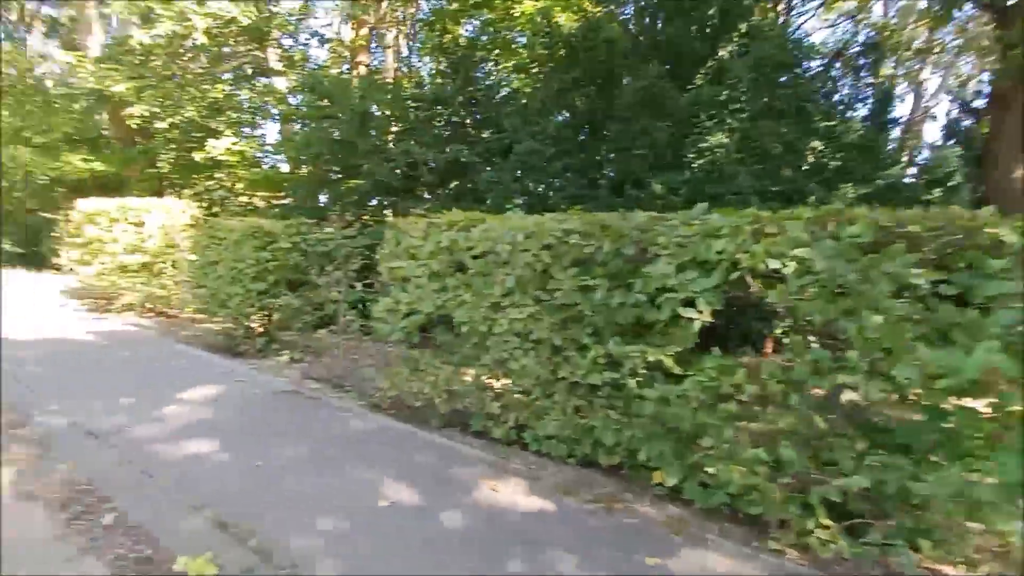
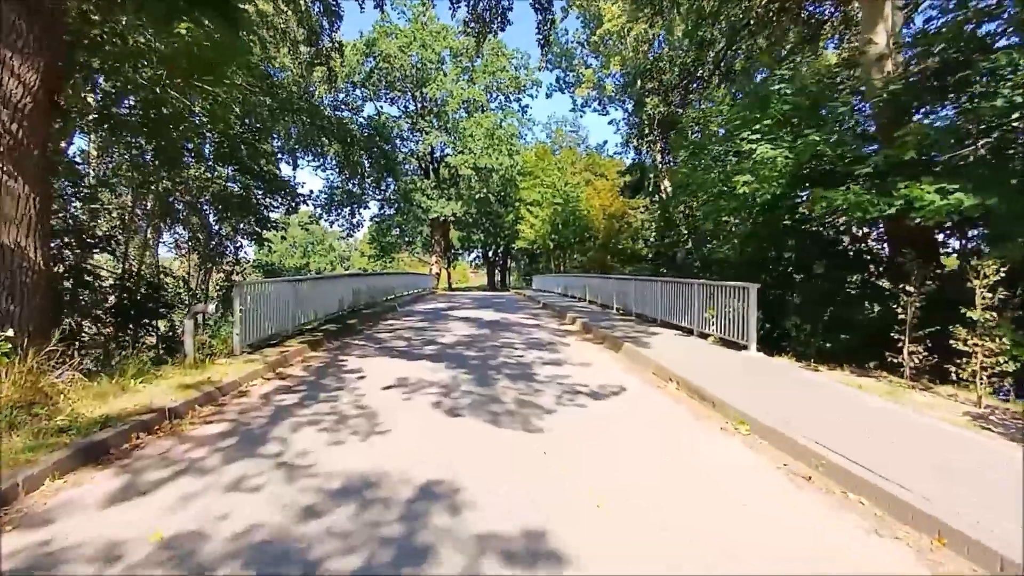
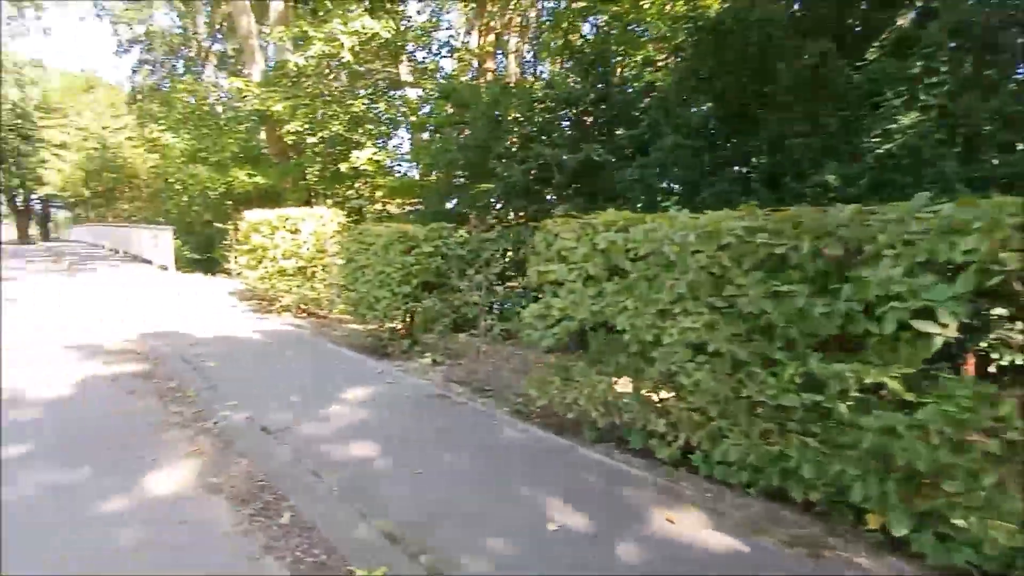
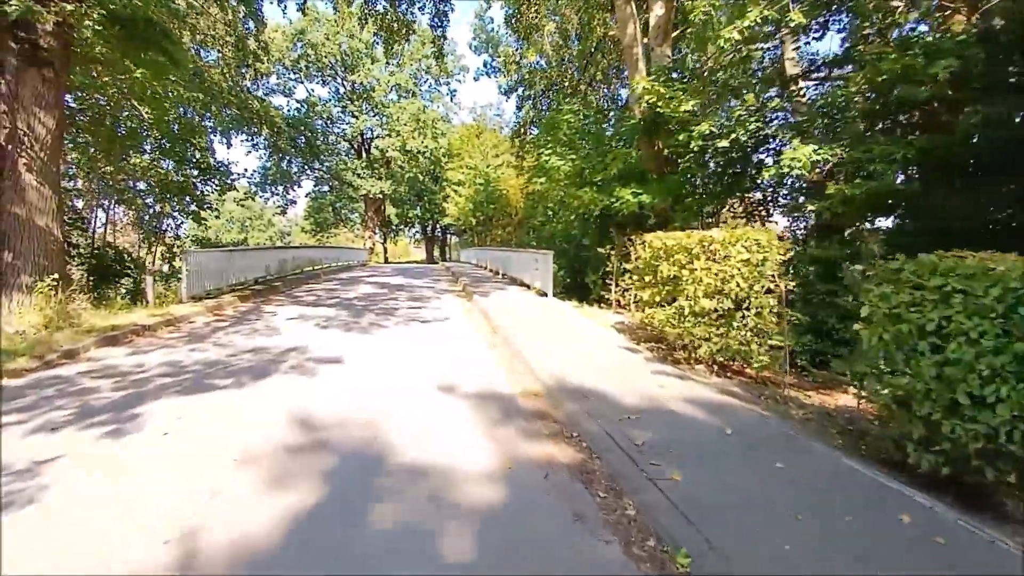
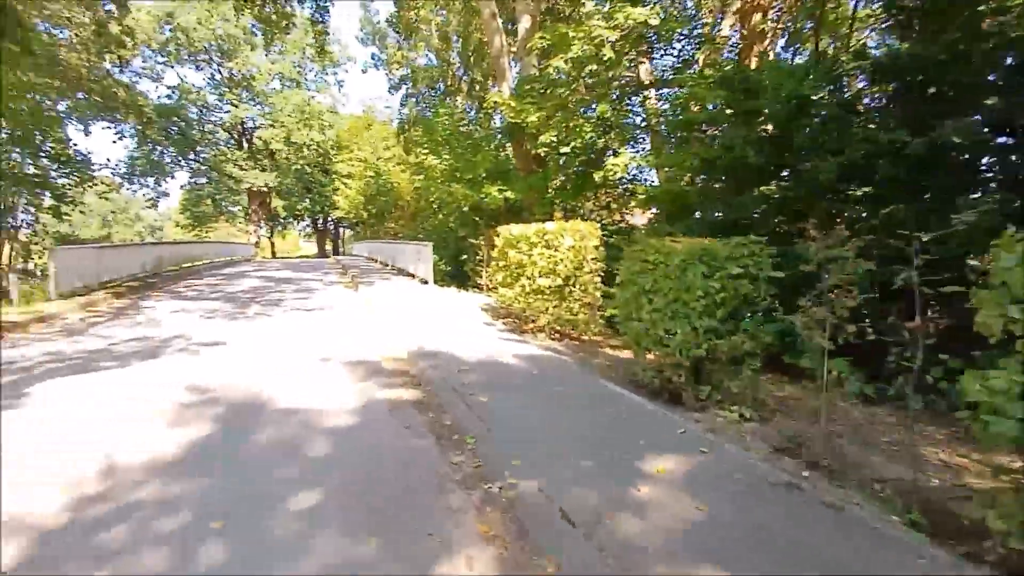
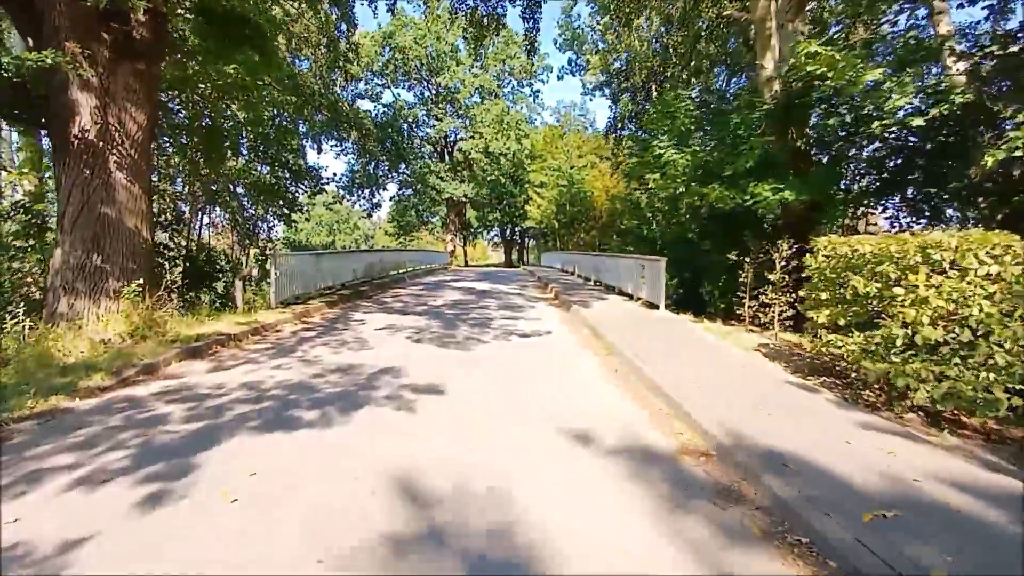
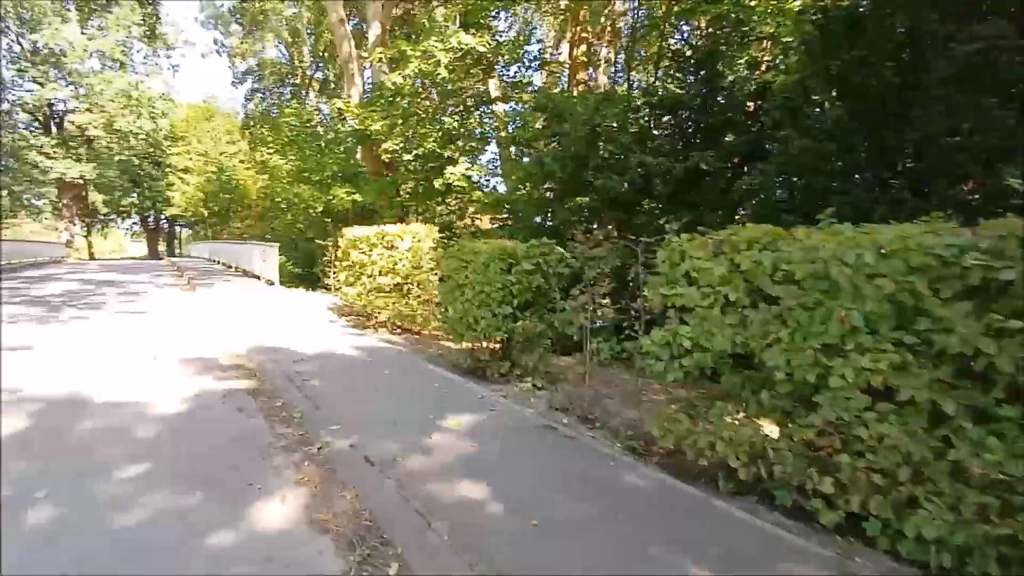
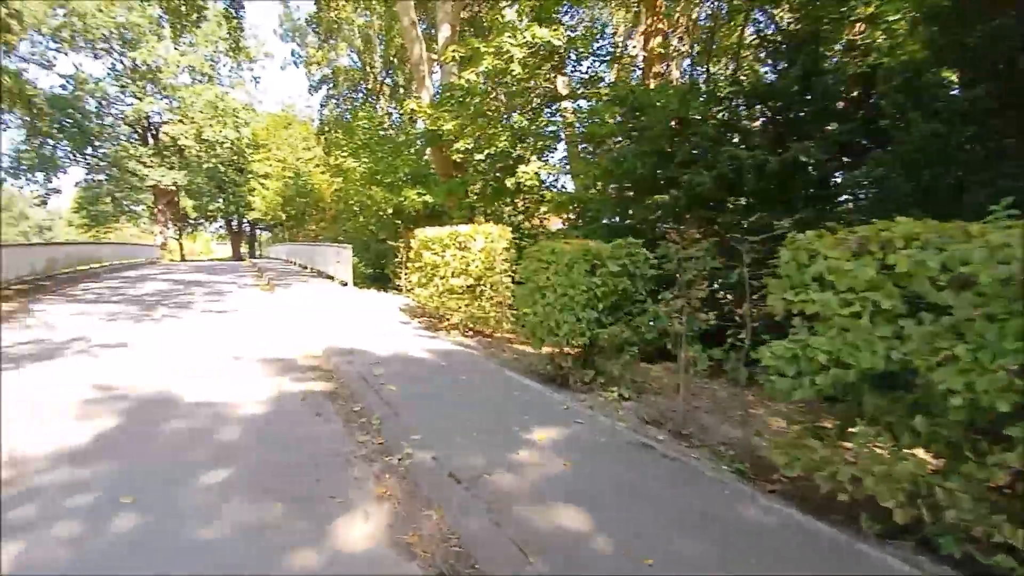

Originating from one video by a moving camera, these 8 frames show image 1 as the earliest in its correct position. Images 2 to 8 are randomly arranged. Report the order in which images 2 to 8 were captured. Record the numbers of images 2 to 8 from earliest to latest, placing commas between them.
3, 7, 8, 5, 4, 6, 2
